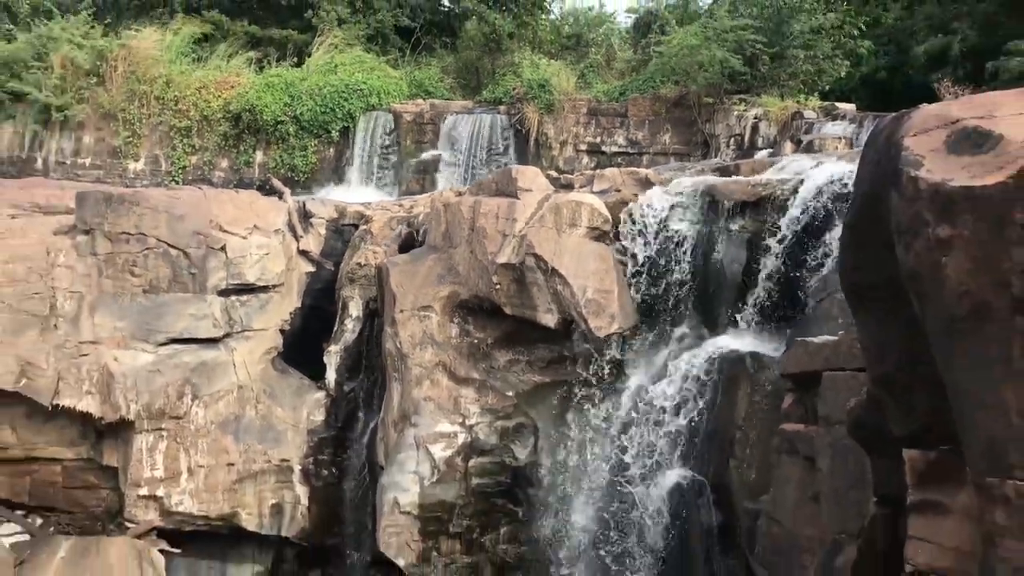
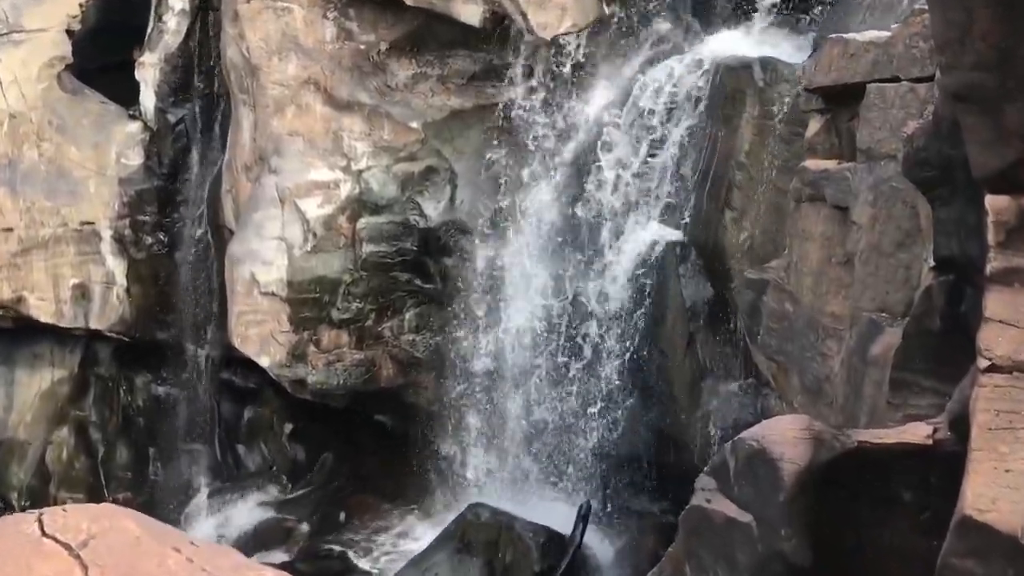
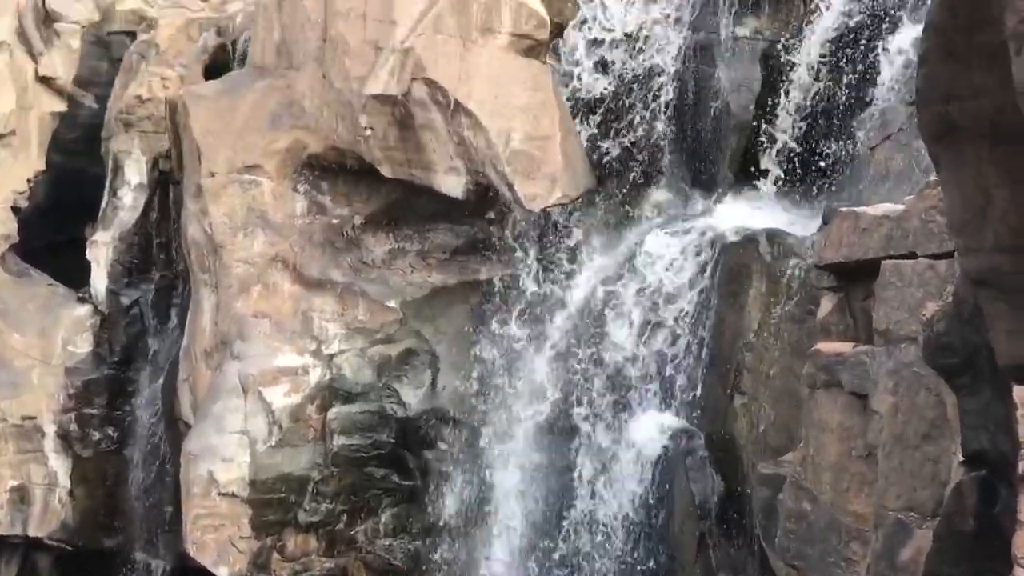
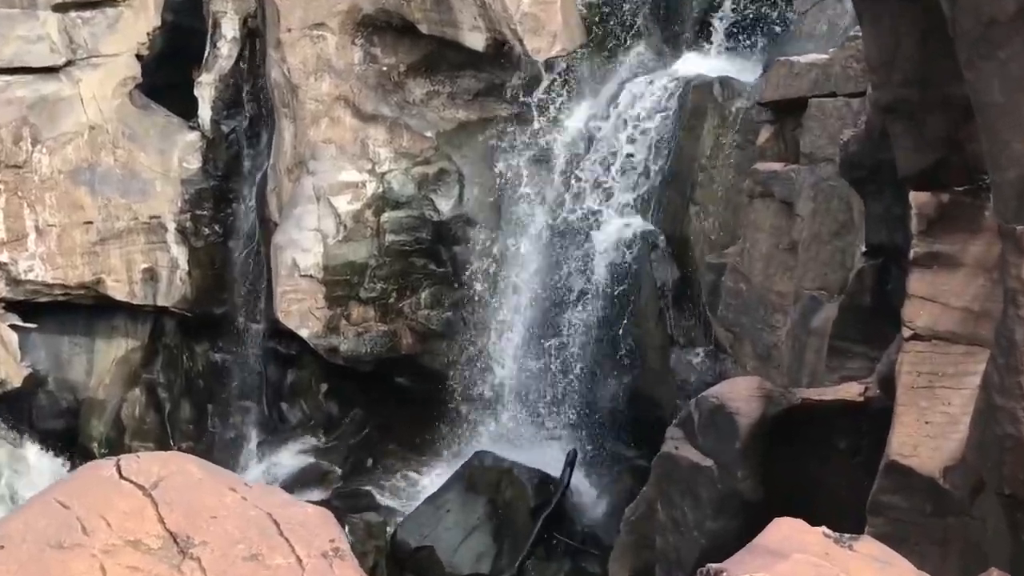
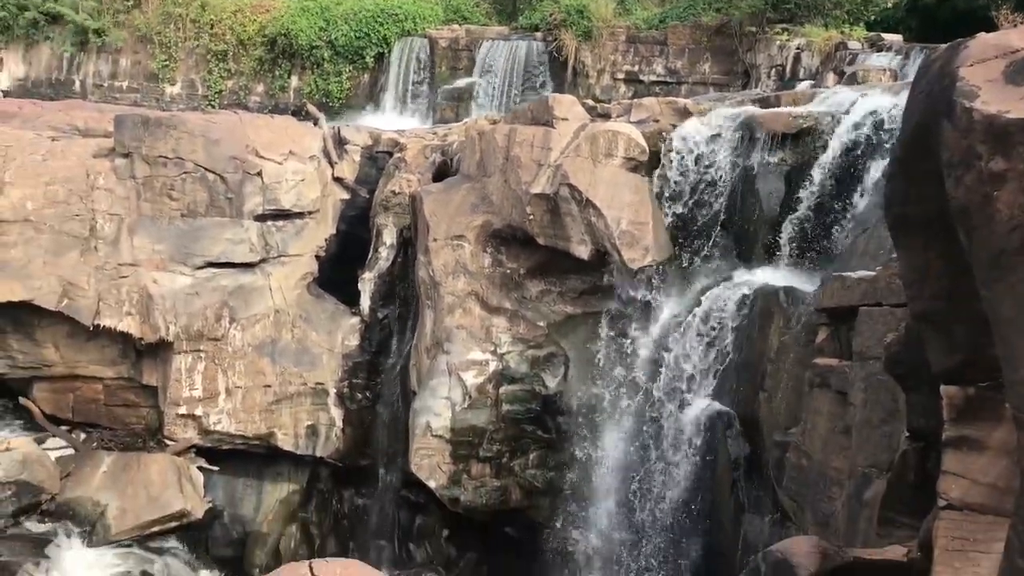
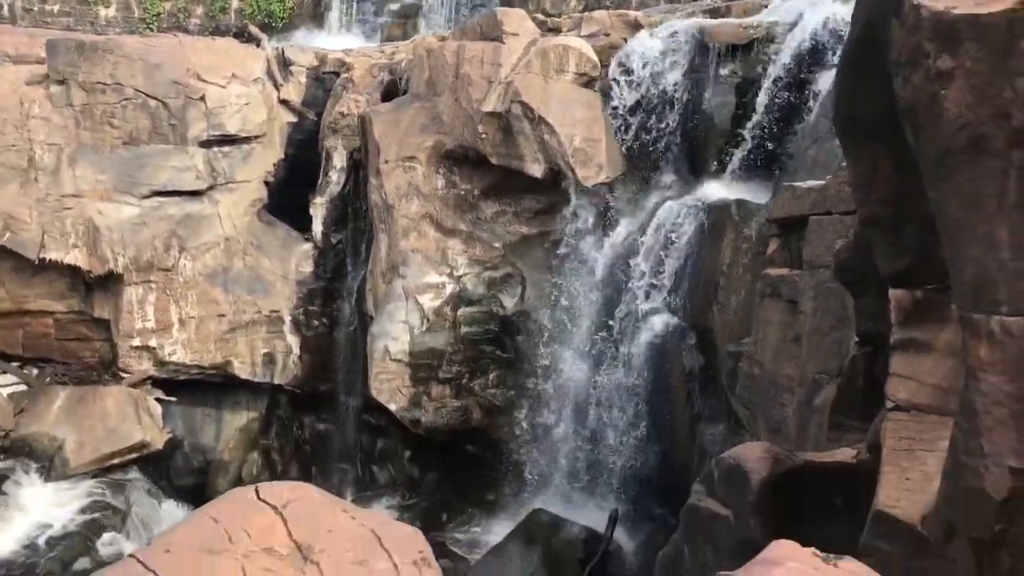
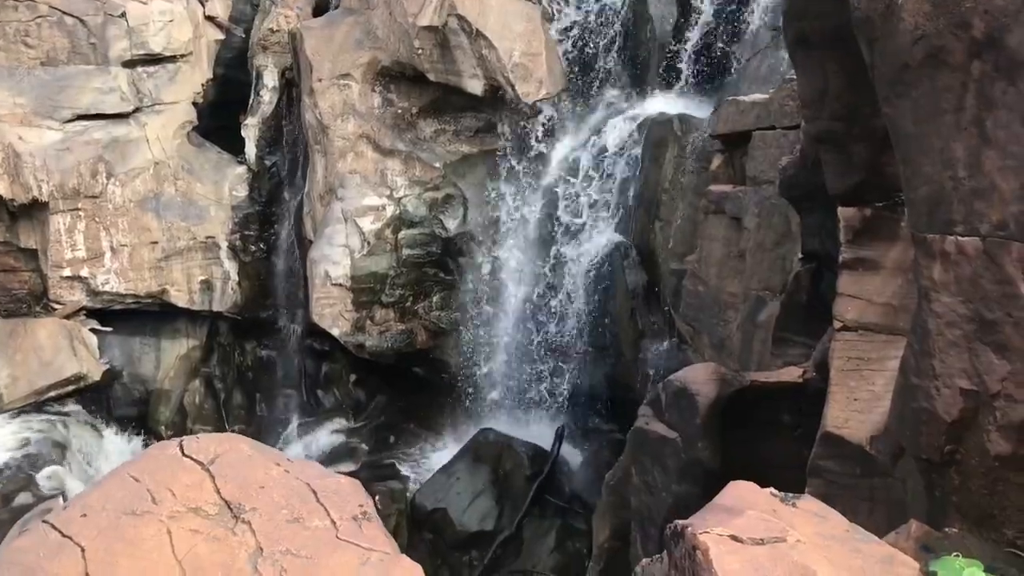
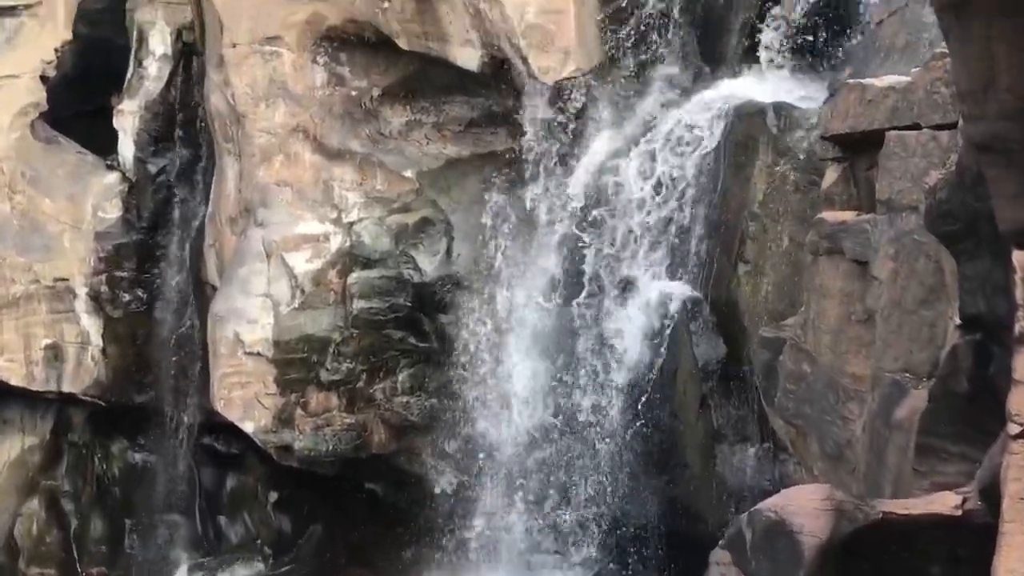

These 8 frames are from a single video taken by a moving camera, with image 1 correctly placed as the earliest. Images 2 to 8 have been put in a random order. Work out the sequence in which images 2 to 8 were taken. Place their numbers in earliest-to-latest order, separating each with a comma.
5, 6, 7, 4, 2, 8, 3
